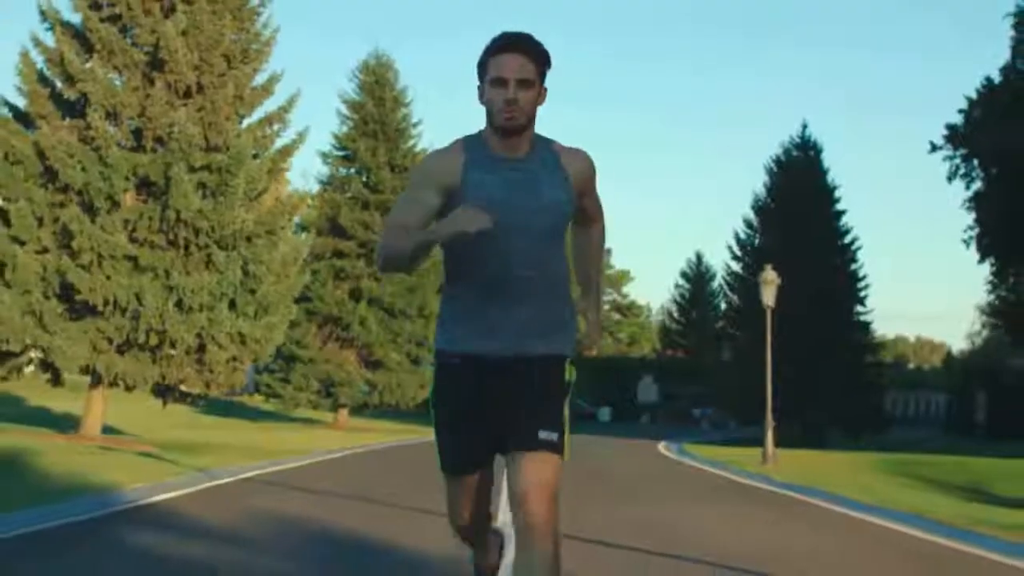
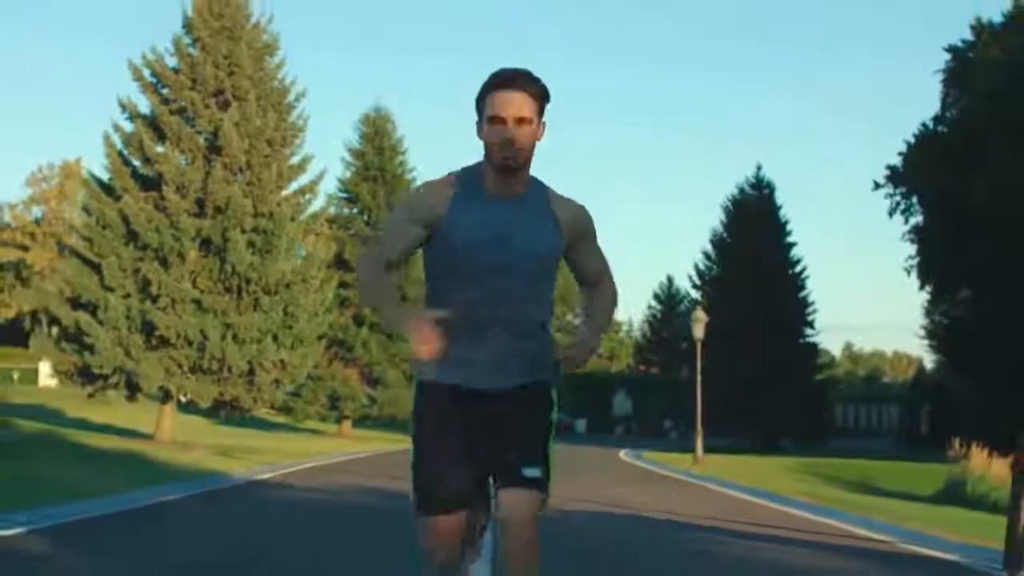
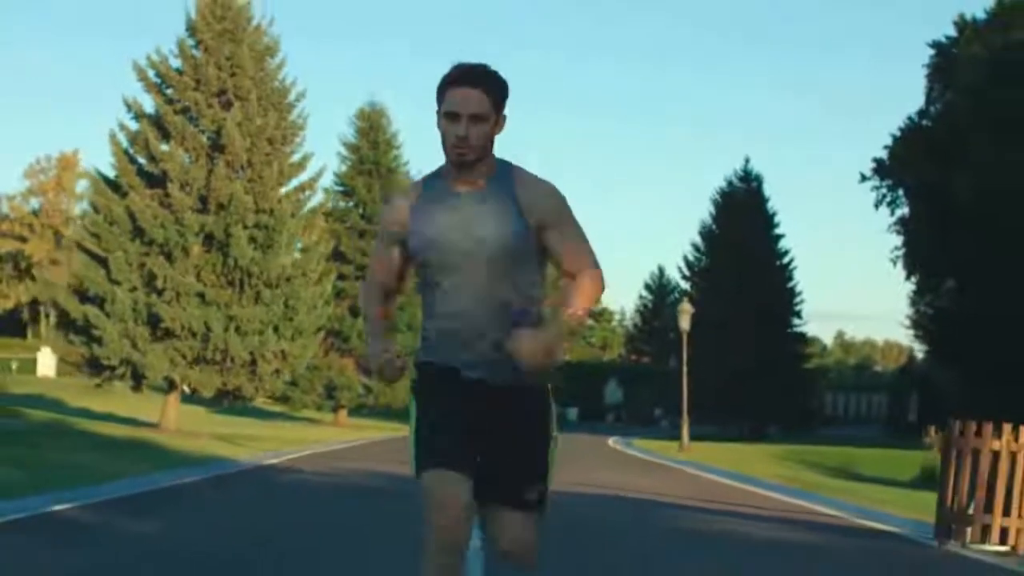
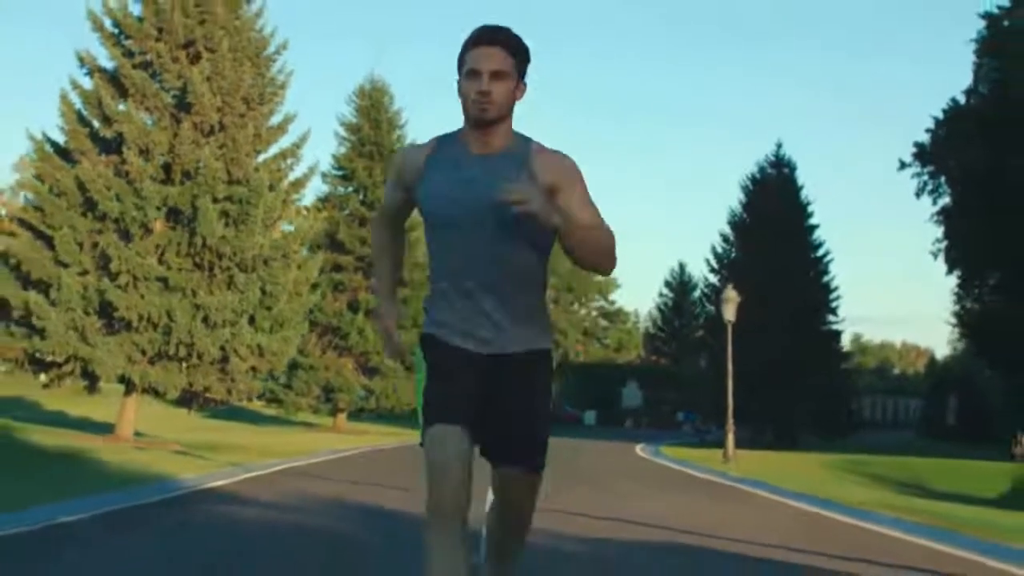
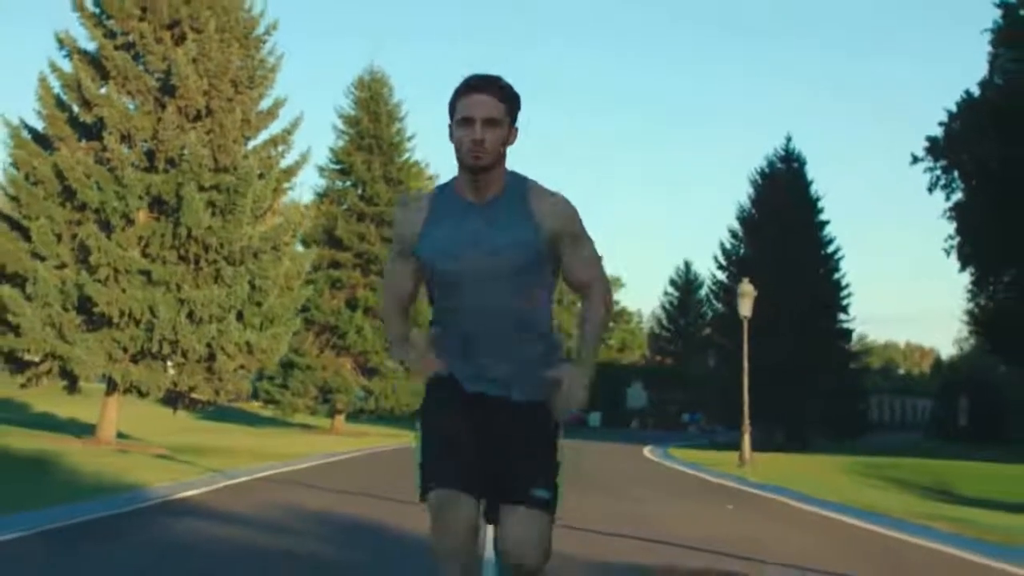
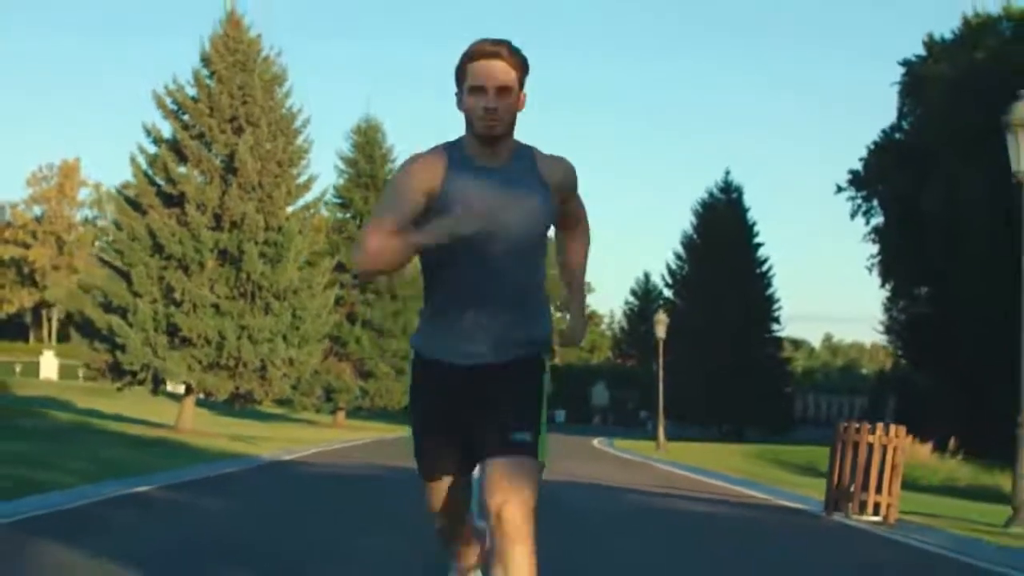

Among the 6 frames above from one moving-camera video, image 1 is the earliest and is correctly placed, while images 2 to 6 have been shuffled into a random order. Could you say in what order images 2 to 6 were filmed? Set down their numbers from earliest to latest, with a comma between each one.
5, 4, 2, 3, 6
